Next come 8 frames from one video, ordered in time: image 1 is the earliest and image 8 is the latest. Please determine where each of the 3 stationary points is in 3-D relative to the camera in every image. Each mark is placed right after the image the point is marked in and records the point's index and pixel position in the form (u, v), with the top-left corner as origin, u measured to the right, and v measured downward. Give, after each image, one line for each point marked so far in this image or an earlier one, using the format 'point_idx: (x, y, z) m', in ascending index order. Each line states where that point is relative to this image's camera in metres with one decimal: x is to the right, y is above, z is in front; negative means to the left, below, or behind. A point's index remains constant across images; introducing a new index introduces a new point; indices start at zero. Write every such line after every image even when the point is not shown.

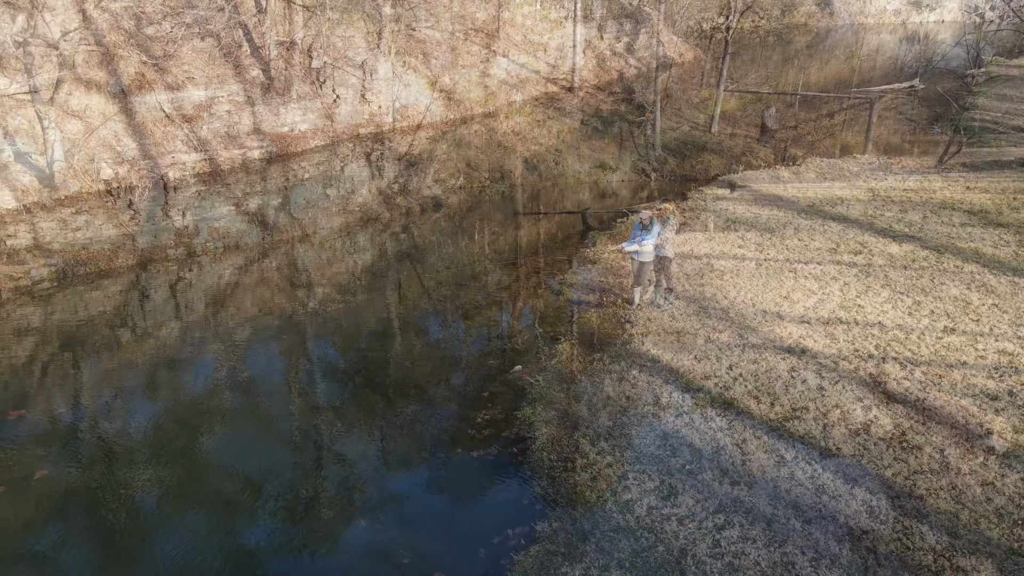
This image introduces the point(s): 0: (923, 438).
0: (+4.5, -1.6, +8.0) m
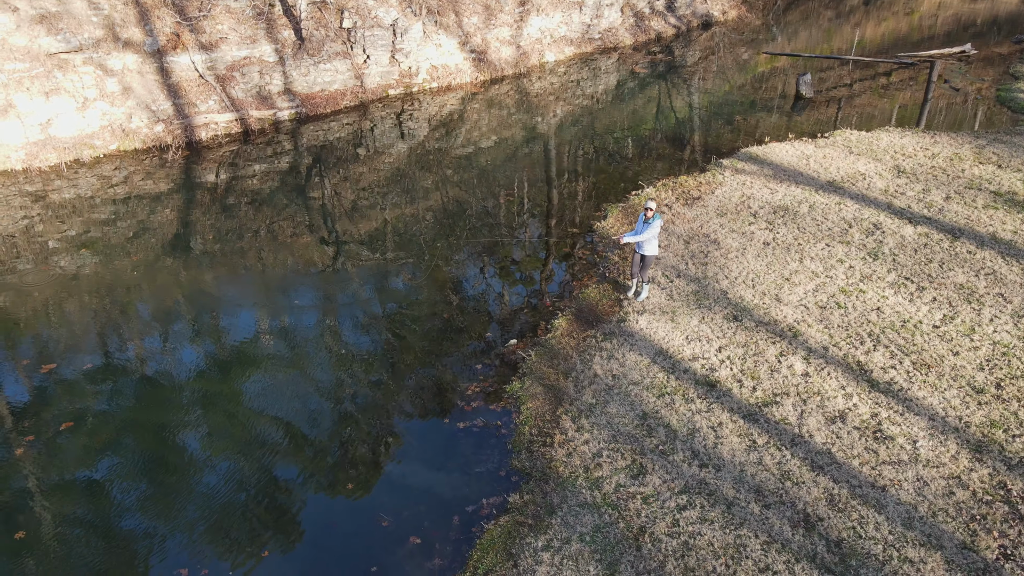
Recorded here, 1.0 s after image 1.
0: (+4.3, -1.6, +8.2) m
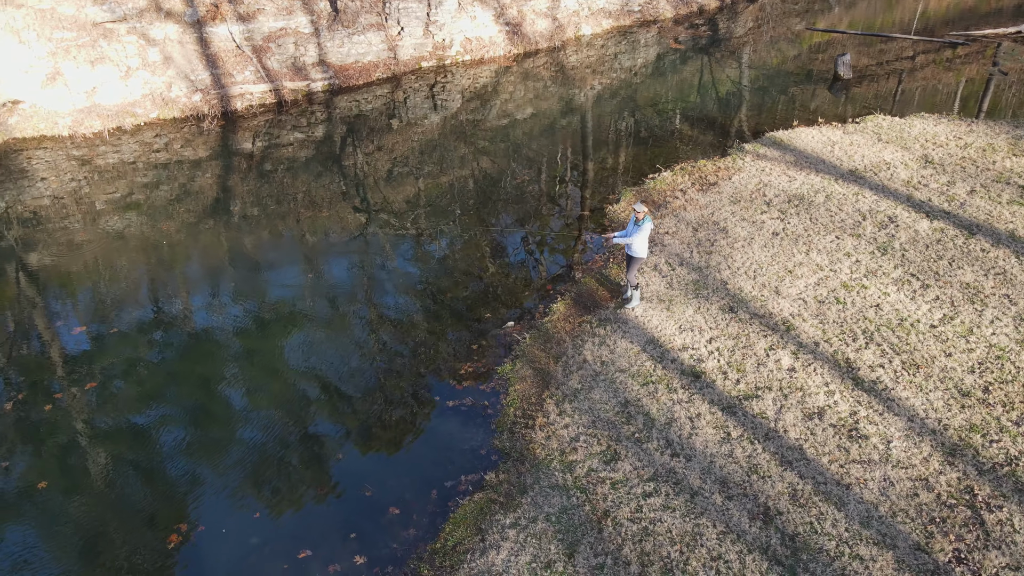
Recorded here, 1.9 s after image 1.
0: (+4.1, -1.6, +8.3) m
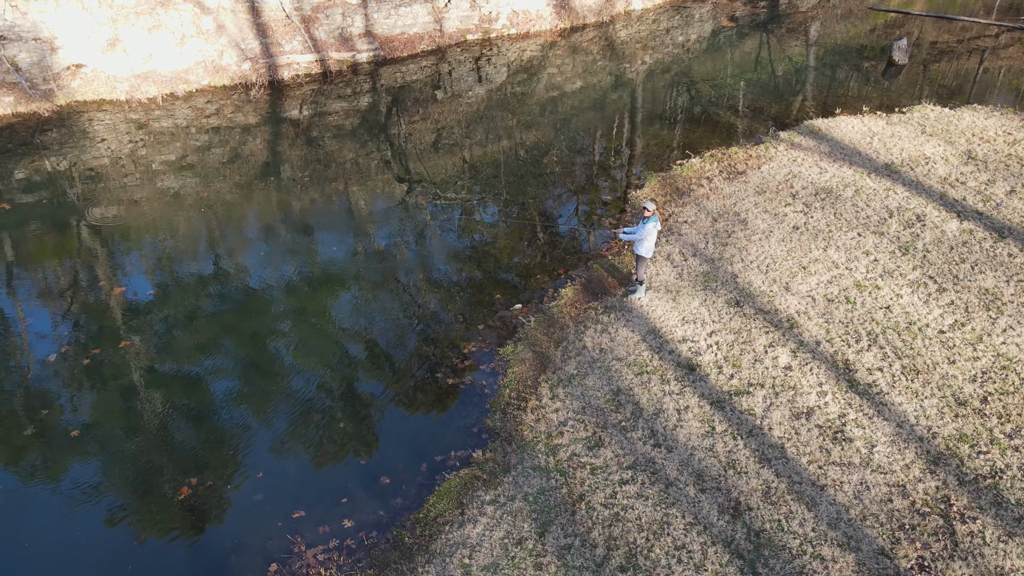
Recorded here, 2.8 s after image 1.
0: (+4.0, -1.7, +8.4) m
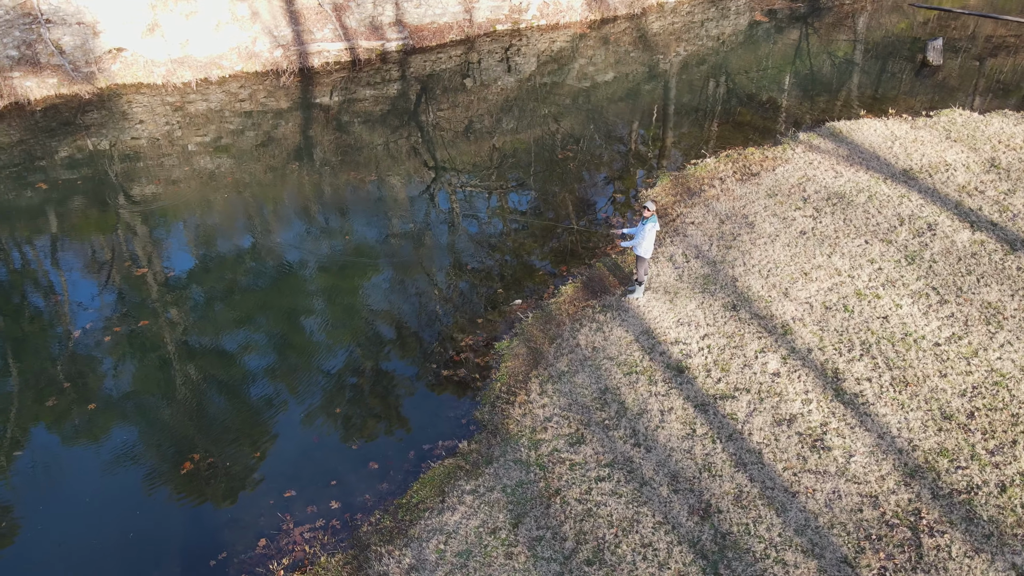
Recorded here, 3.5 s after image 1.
0: (+3.8, -1.8, +8.6) m
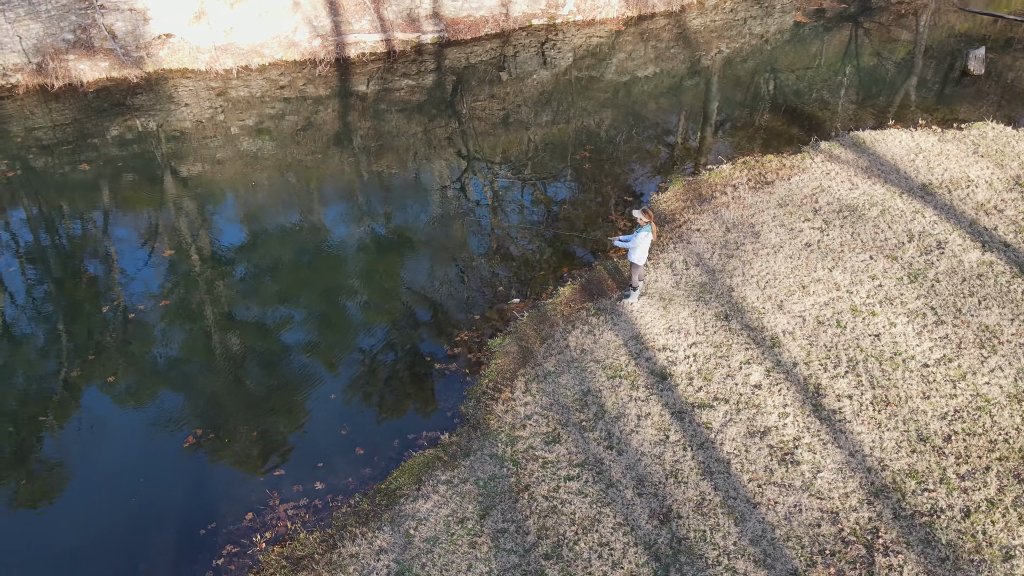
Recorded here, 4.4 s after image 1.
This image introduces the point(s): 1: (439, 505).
0: (+3.6, -2.0, +8.7) m
1: (-0.8, -2.4, +8.2) m
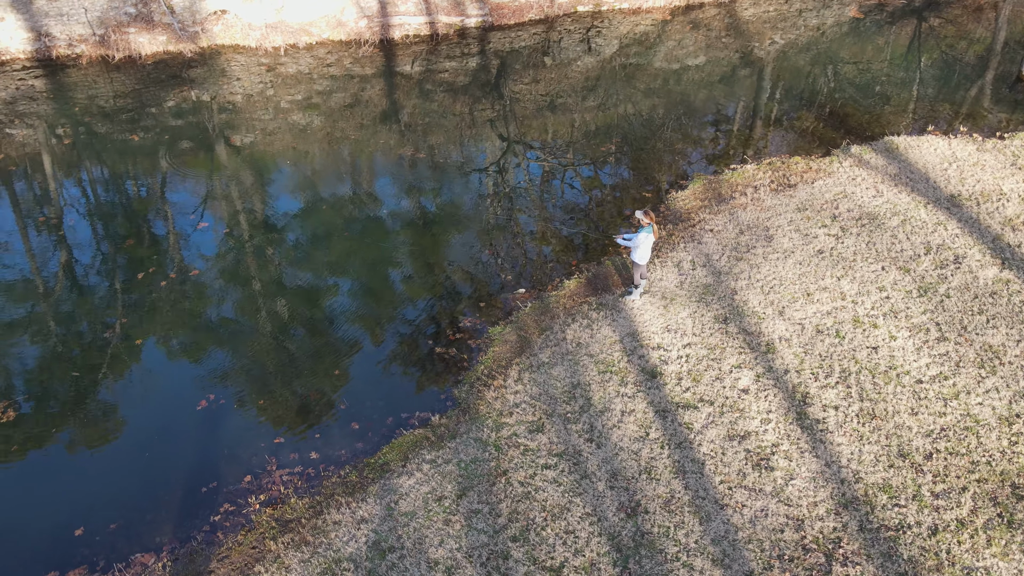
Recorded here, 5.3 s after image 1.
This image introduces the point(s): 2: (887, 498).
0: (+3.3, -2.1, +8.9) m
1: (-1.1, -2.3, +8.7) m
2: (+4.4, -2.5, +8.6) m
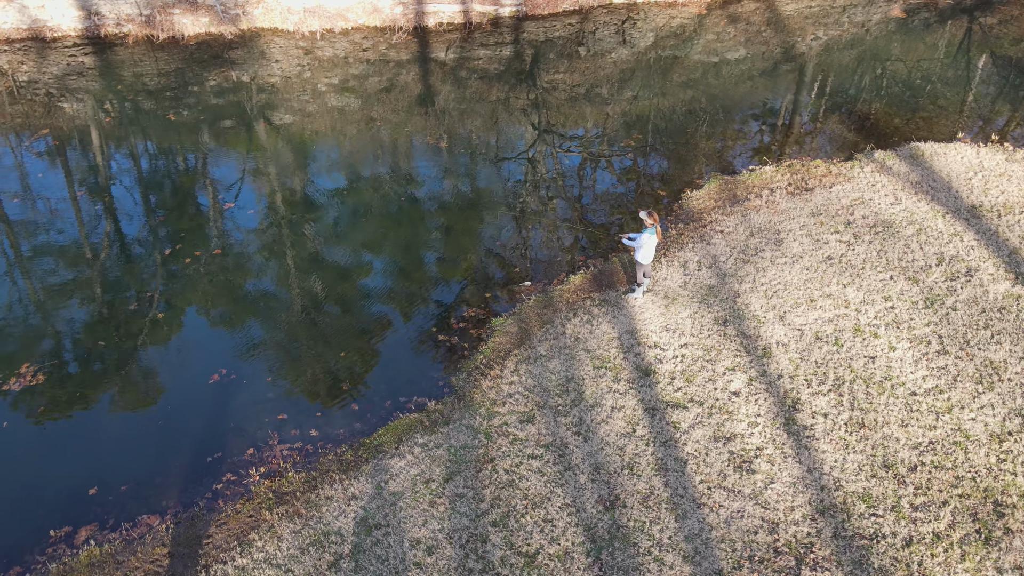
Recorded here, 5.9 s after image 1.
0: (+3.2, -2.2, +9.1) m
1: (-1.2, -2.2, +9.1) m
2: (+4.2, -2.6, +8.7) m
